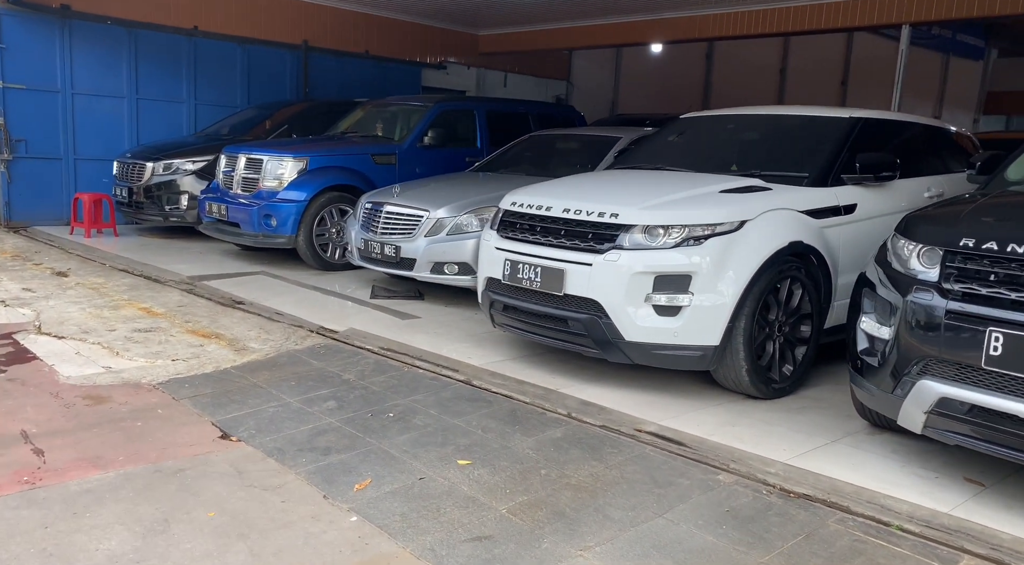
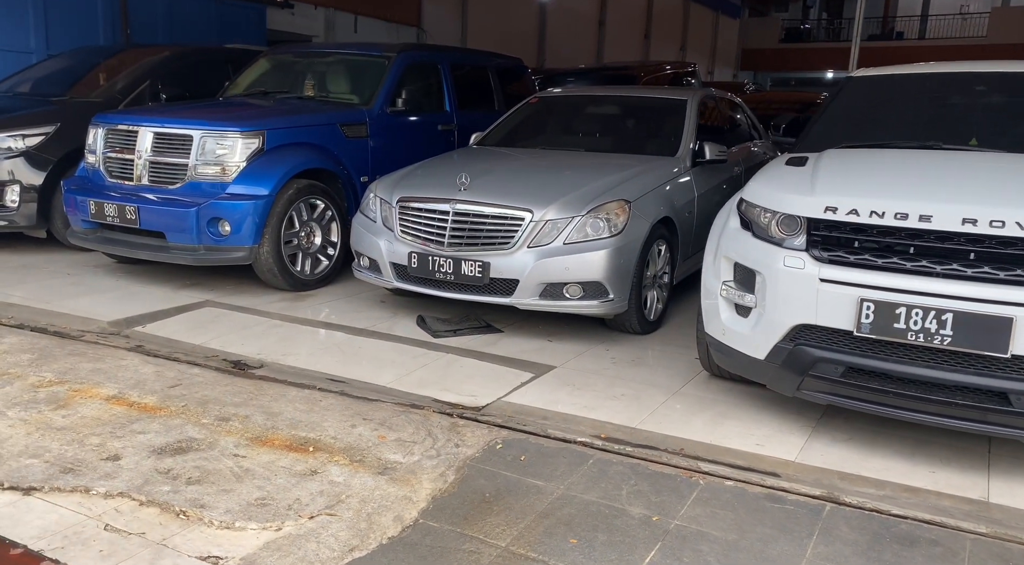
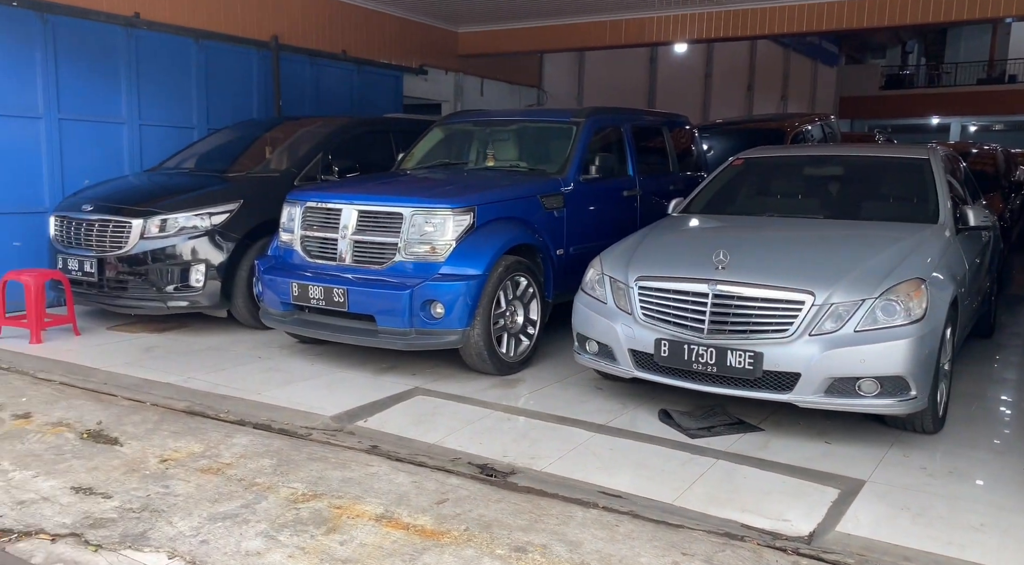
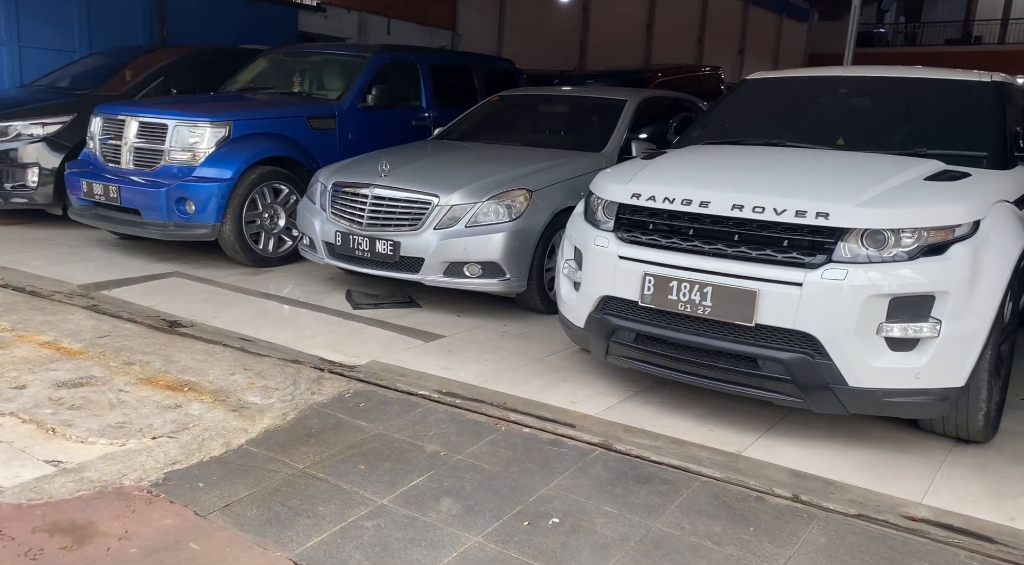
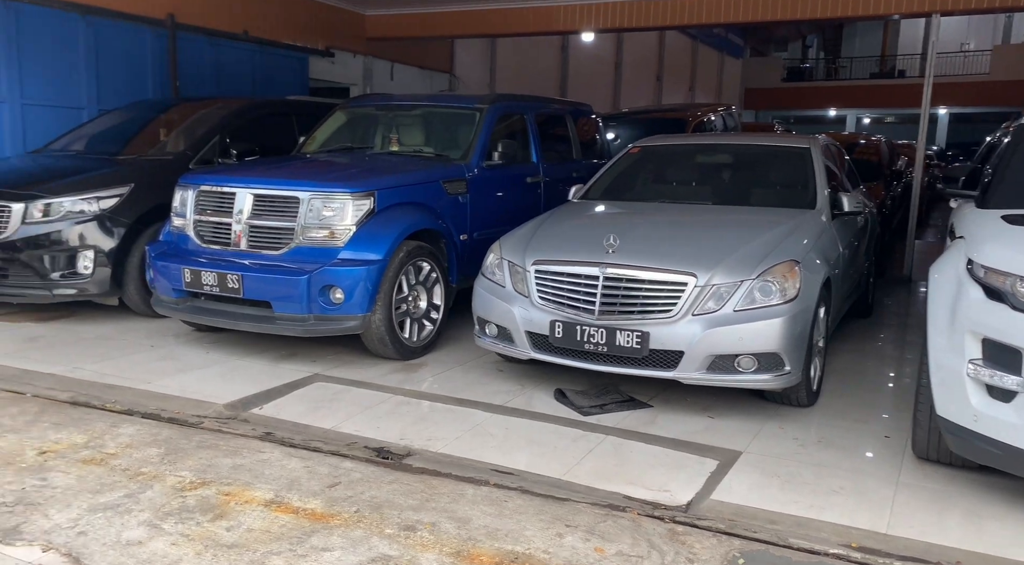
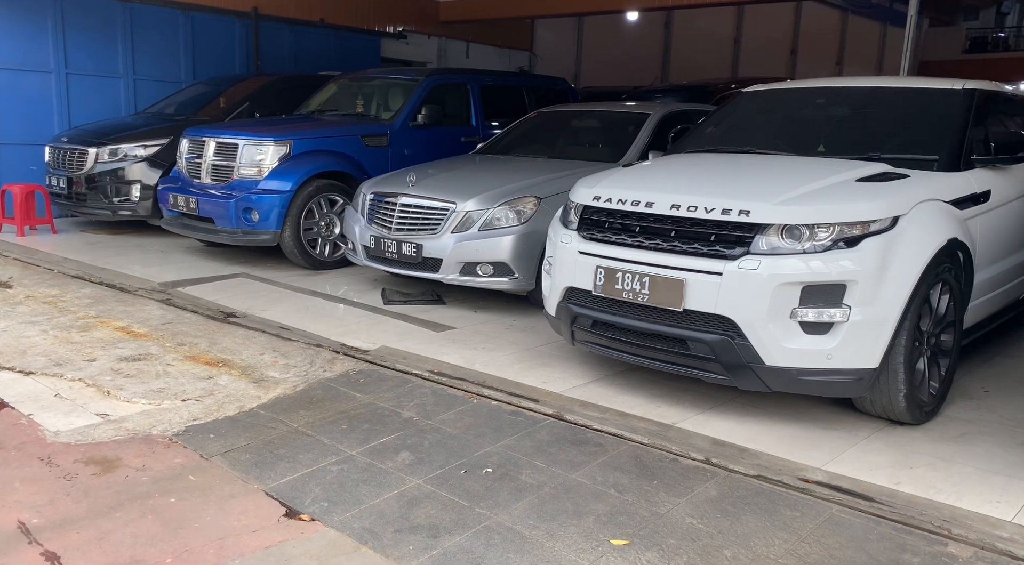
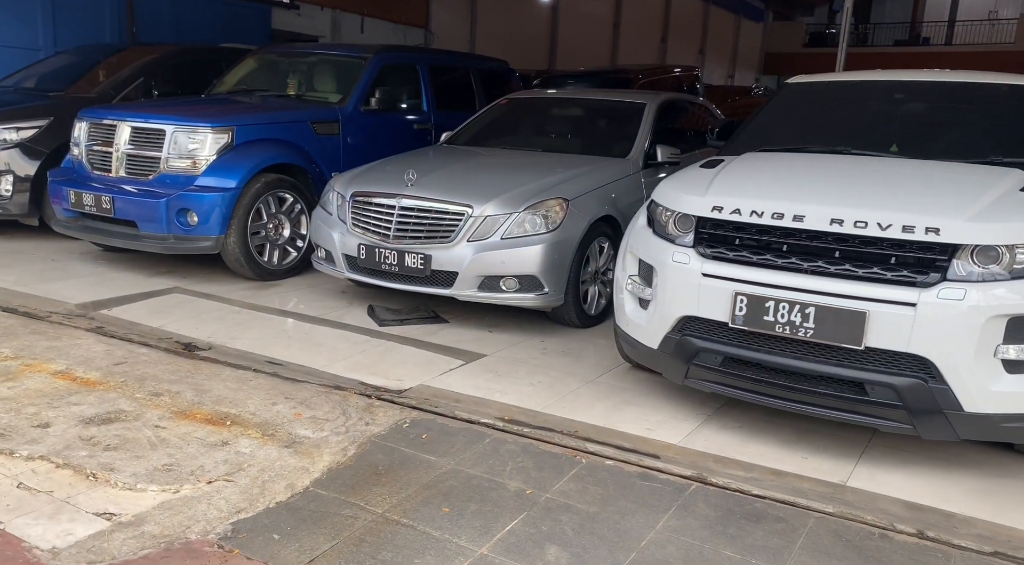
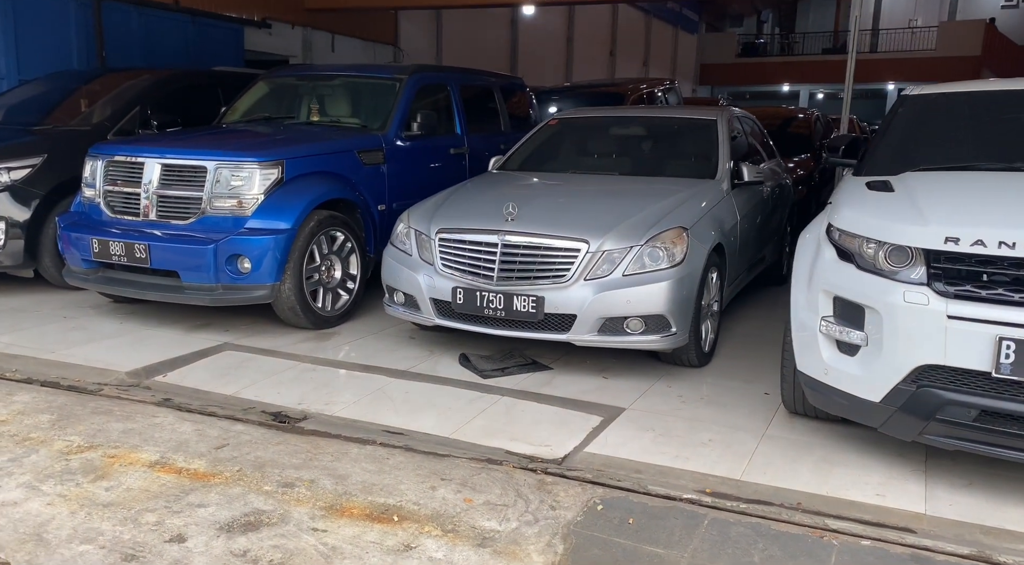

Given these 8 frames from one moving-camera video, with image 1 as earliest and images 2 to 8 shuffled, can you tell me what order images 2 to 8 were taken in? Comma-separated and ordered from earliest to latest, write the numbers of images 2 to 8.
6, 4, 7, 2, 8, 5, 3
